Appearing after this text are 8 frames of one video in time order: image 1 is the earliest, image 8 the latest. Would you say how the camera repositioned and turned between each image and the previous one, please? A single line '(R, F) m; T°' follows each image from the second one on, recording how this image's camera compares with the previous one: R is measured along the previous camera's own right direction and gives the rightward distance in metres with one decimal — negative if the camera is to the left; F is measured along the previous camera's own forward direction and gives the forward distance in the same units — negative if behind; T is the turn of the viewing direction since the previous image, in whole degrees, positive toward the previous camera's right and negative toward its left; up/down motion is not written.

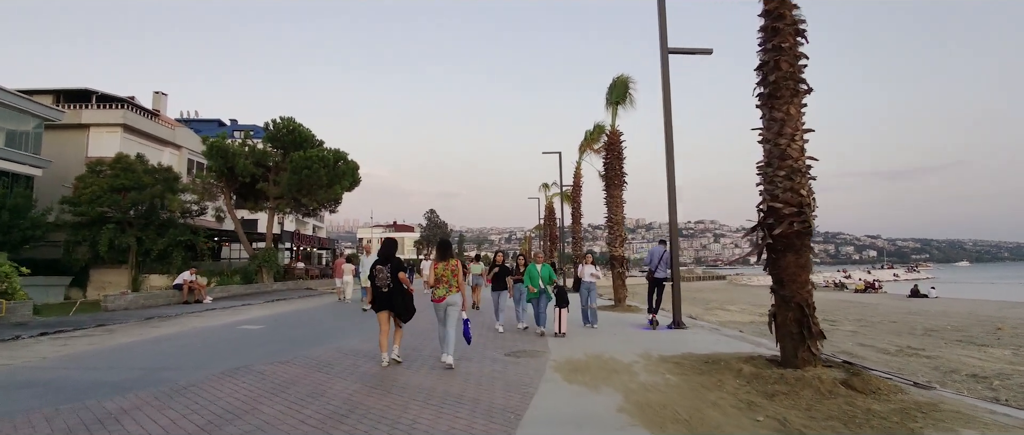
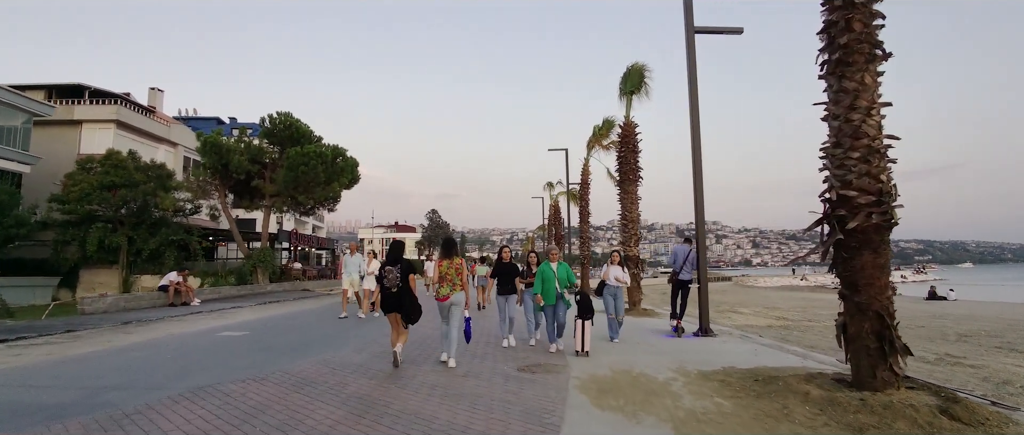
(-0.1, +1.1) m; 0°
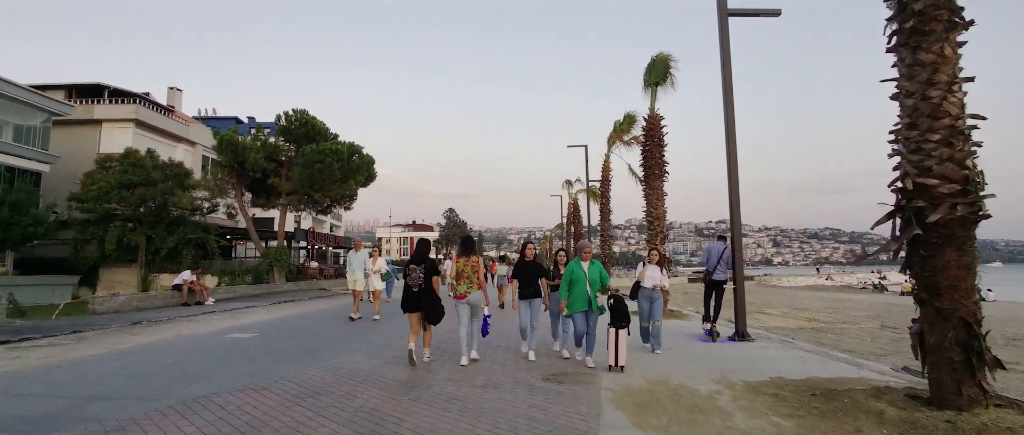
(-0.1, +0.6) m; -2°
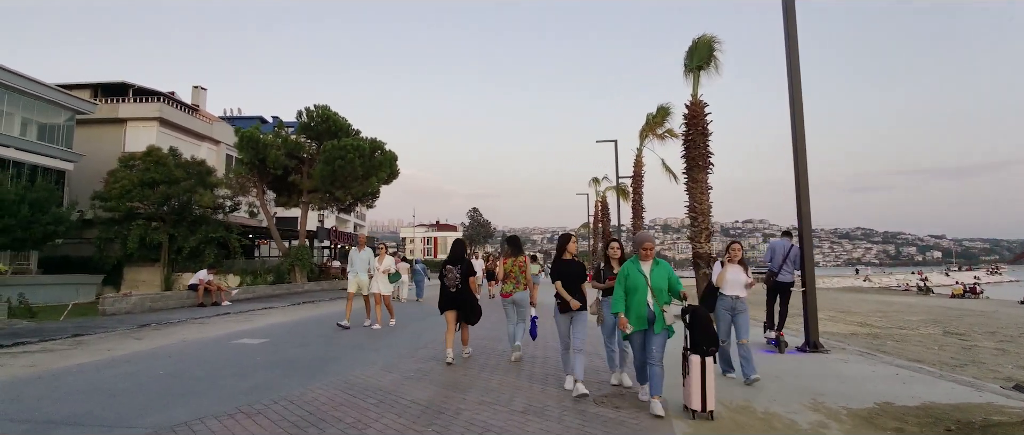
(-0.2, +1.1) m; -2°
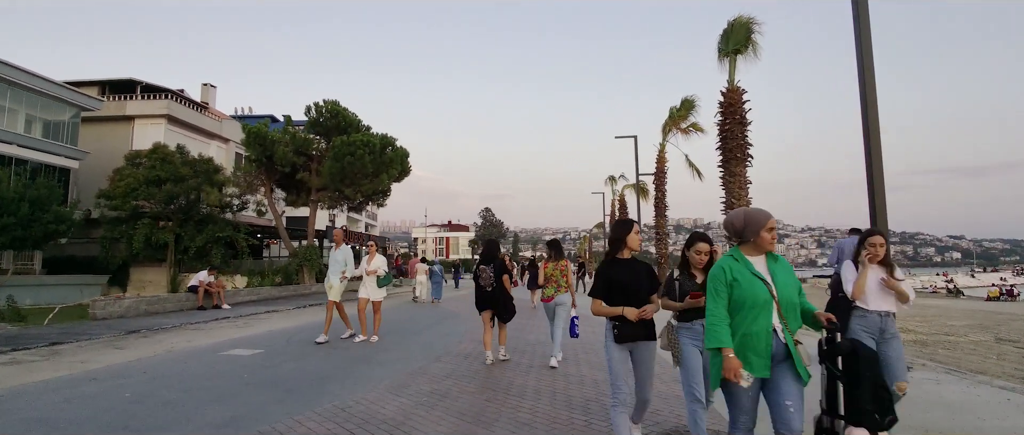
(-0.2, +1.1) m; -1°
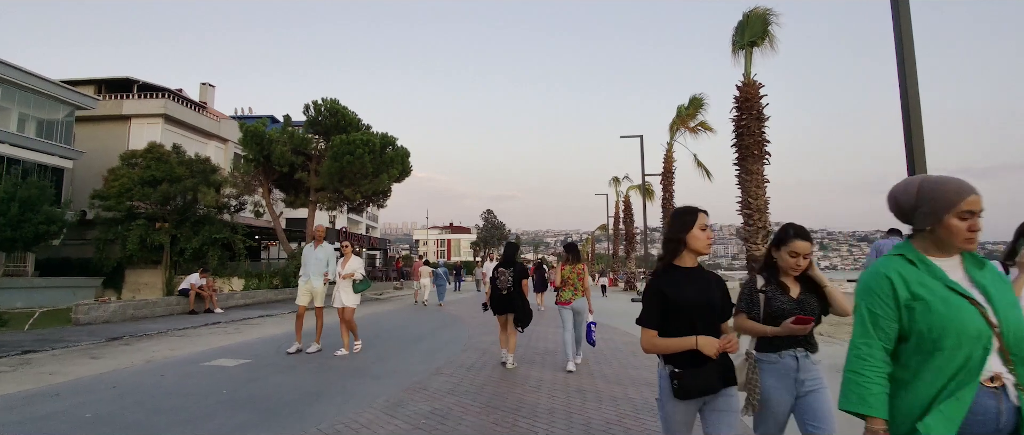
(-0.1, +0.6) m; 0°
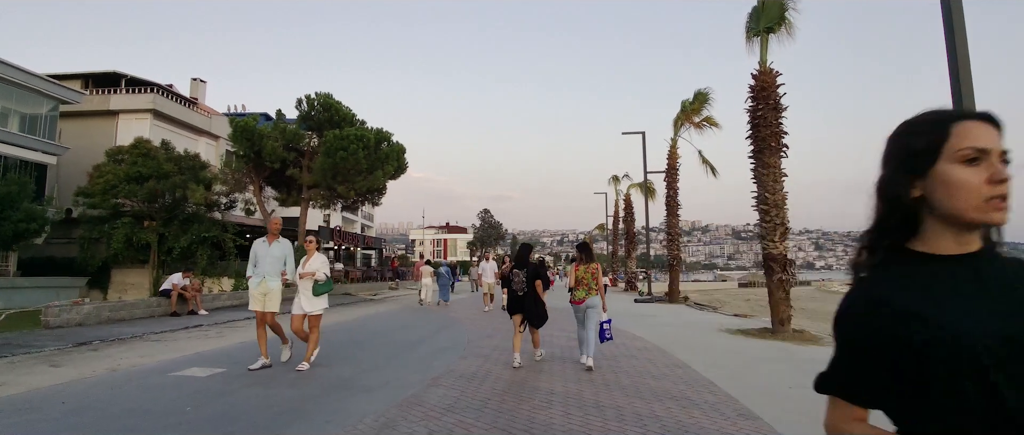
(-0.1, +0.7) m; 0°
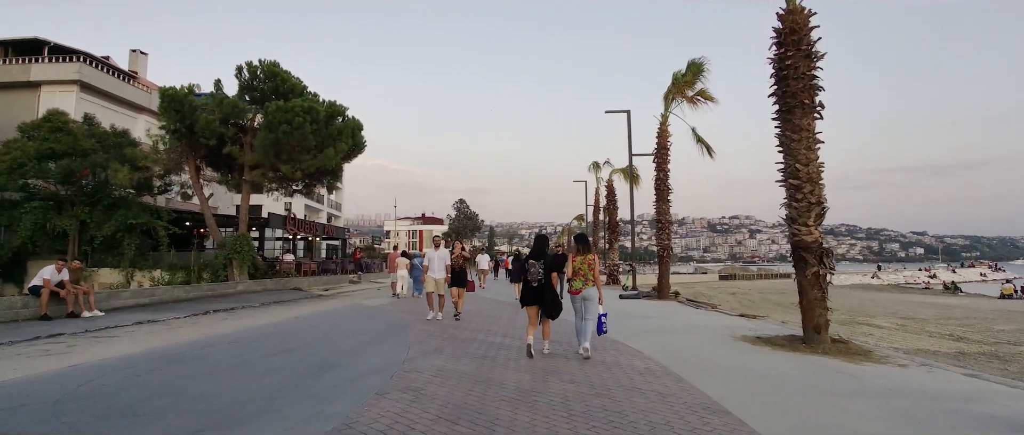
(+0.3, +2.6) m; +2°
